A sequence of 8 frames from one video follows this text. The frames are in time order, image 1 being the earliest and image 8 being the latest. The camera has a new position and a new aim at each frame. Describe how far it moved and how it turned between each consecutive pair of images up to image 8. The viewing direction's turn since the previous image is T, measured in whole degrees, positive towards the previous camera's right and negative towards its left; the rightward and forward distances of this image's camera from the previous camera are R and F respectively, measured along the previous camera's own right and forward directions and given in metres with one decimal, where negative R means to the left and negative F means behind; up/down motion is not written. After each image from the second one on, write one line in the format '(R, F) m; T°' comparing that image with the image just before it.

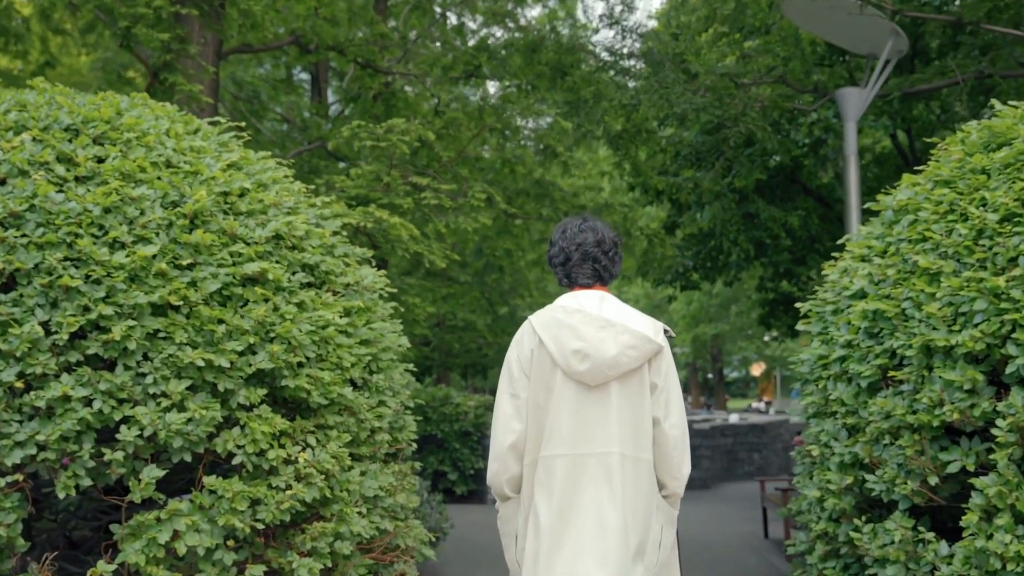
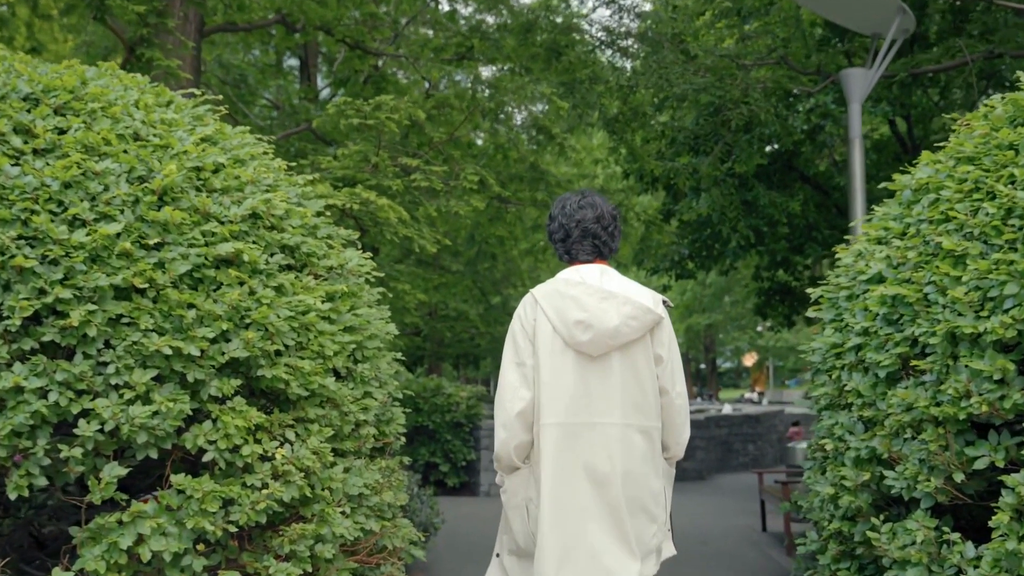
(0.0, +0.3) m; 0°
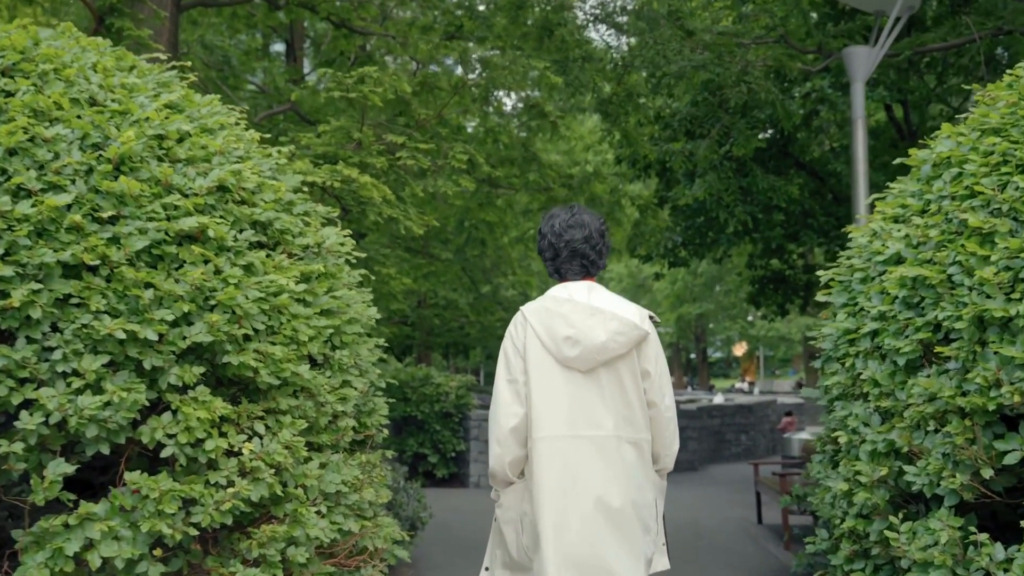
(0.0, +0.3) m; +1°
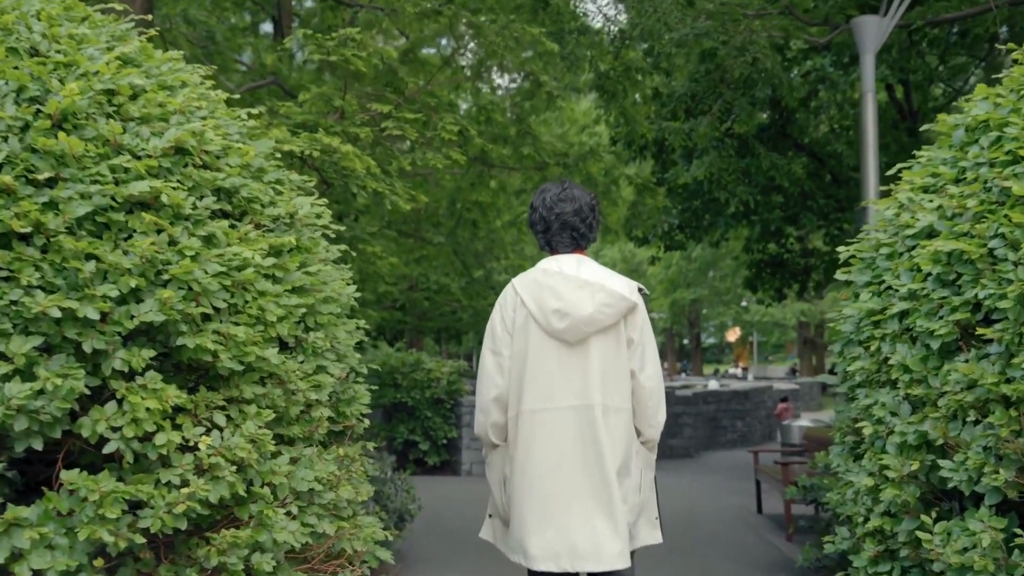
(0.0, +0.4) m; 0°
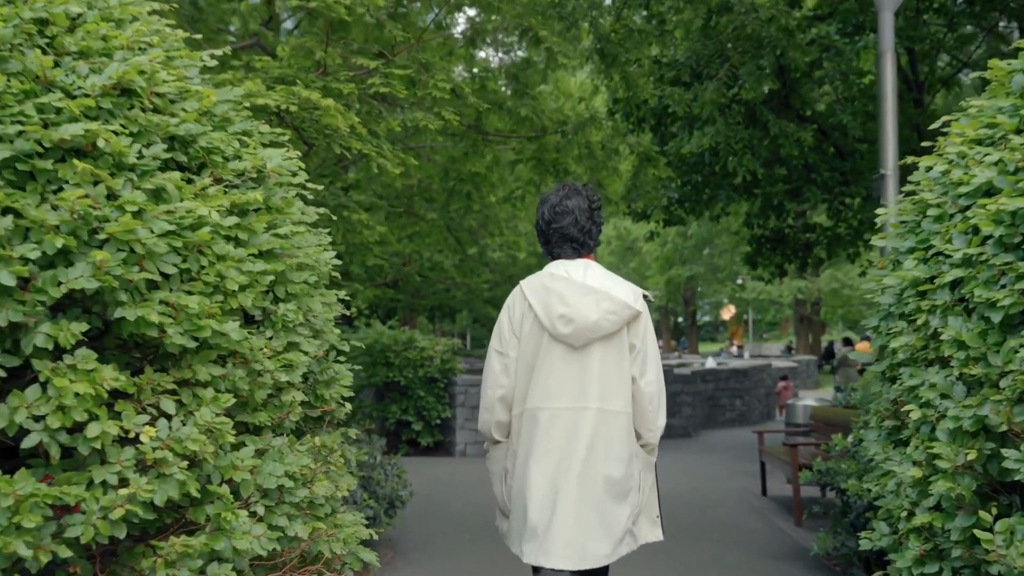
(0.0, +0.5) m; 0°
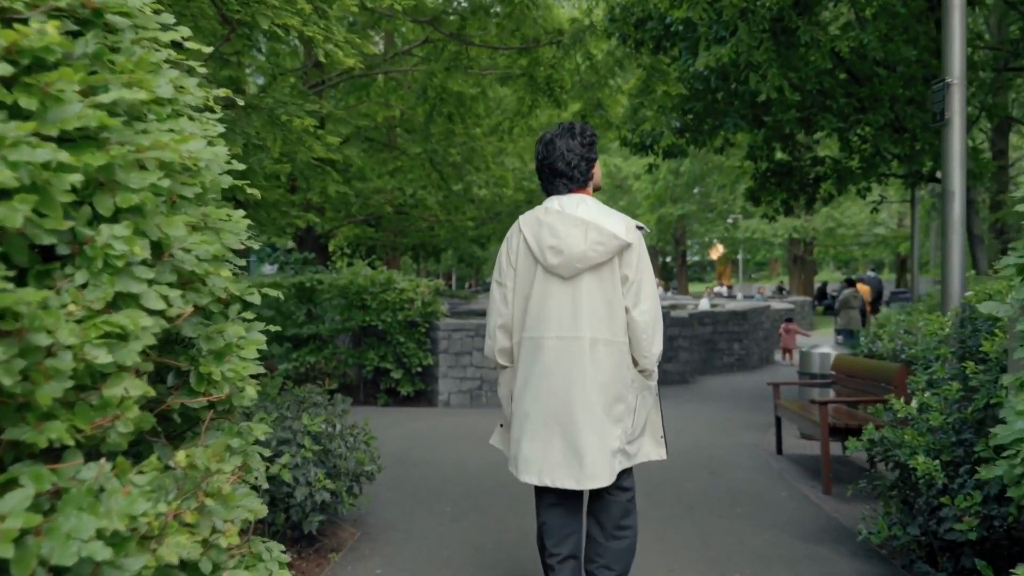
(0.0, +1.3) m; +1°
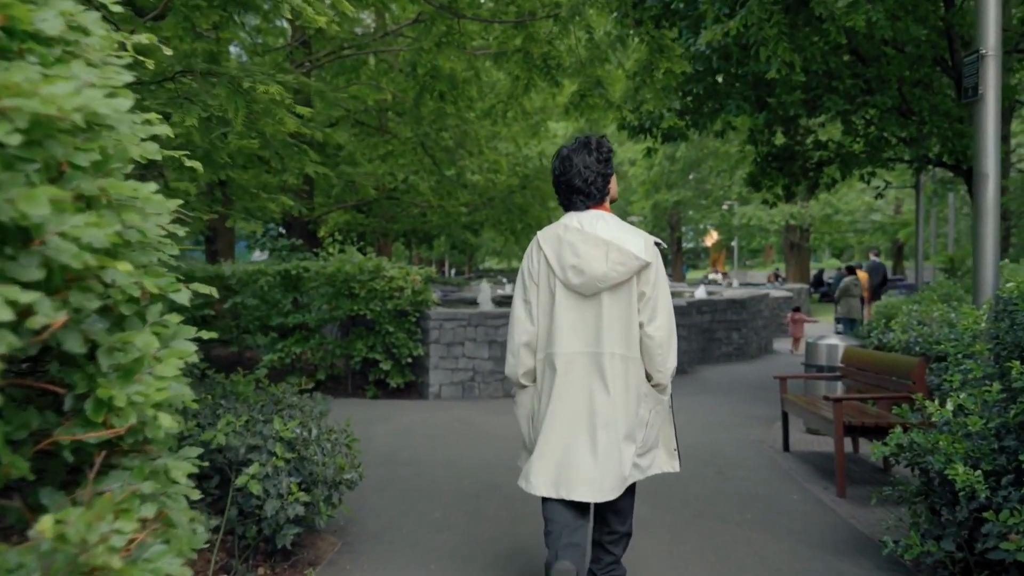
(0.0, +0.5) m; 0°
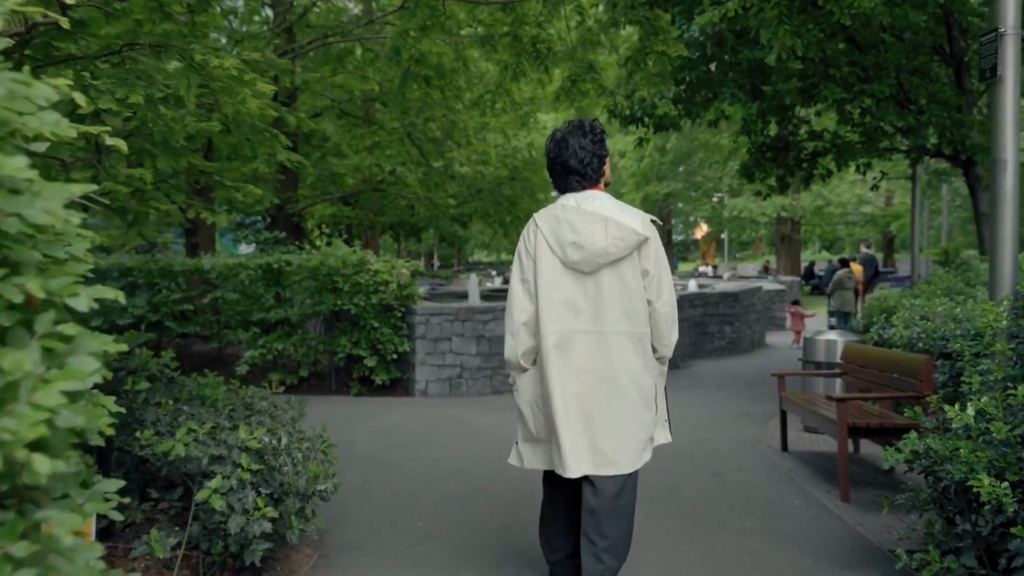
(0.0, +0.4) m; +1°
